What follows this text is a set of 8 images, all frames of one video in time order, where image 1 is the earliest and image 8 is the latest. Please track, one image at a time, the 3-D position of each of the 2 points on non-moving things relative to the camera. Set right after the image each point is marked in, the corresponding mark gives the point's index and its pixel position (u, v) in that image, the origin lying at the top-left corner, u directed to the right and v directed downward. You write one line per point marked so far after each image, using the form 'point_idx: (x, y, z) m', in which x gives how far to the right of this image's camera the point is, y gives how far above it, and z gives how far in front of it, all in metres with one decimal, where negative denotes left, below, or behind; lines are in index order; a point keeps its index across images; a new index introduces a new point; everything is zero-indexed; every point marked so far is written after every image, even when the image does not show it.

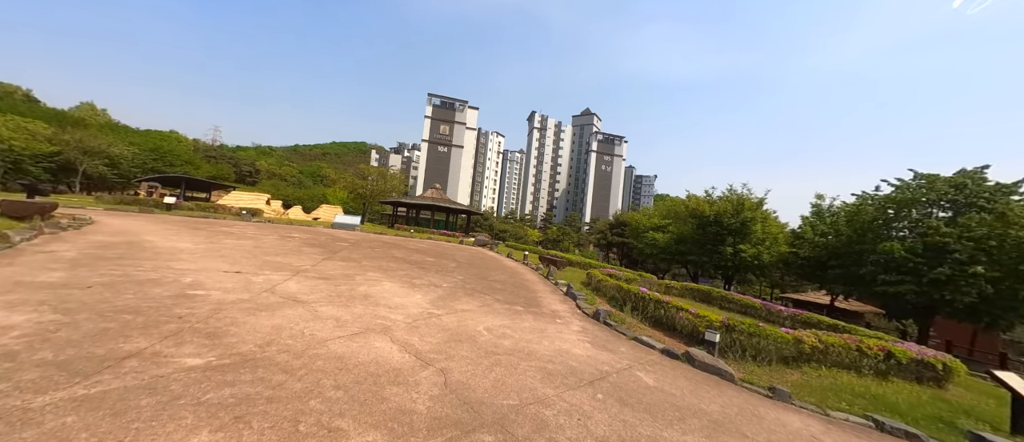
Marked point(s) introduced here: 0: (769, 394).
0: (+3.6, -2.5, +5.5) m
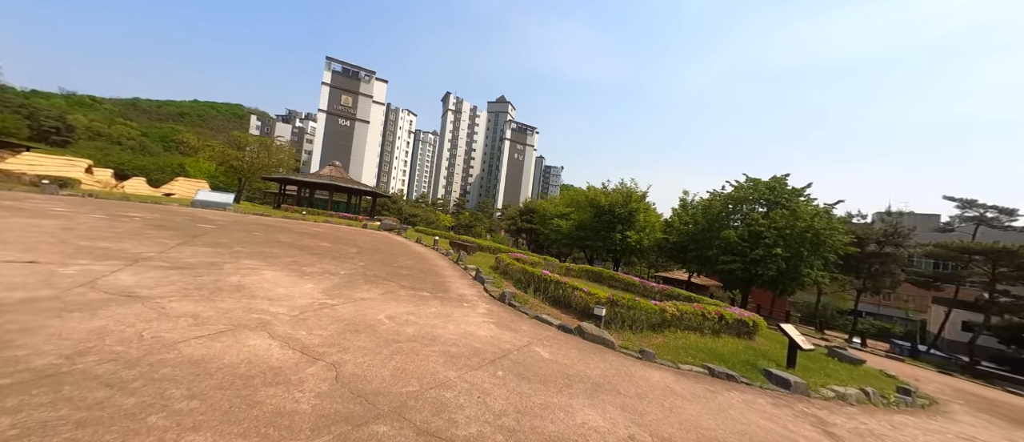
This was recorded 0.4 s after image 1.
0: (+2.1, -2.3, +6.2) m
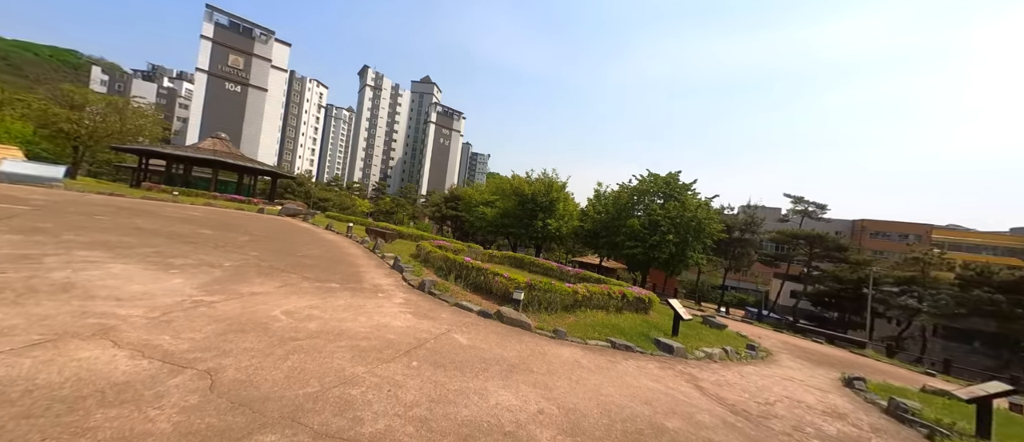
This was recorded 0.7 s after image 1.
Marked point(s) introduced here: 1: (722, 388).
0: (+0.7, -2.1, +6.6) m
1: (+4.1, -3.2, +7.0) m
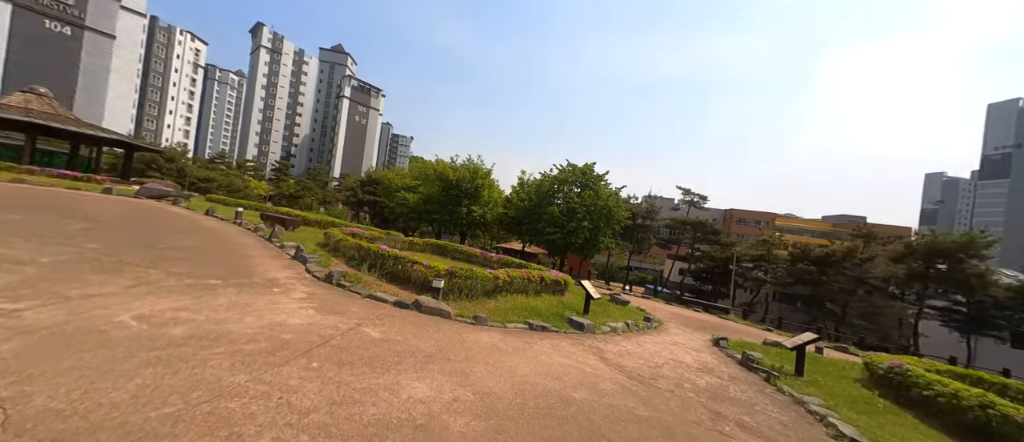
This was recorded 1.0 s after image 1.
0: (-0.7, -1.9, +6.6) m
1: (+2.4, -2.9, +7.7) m
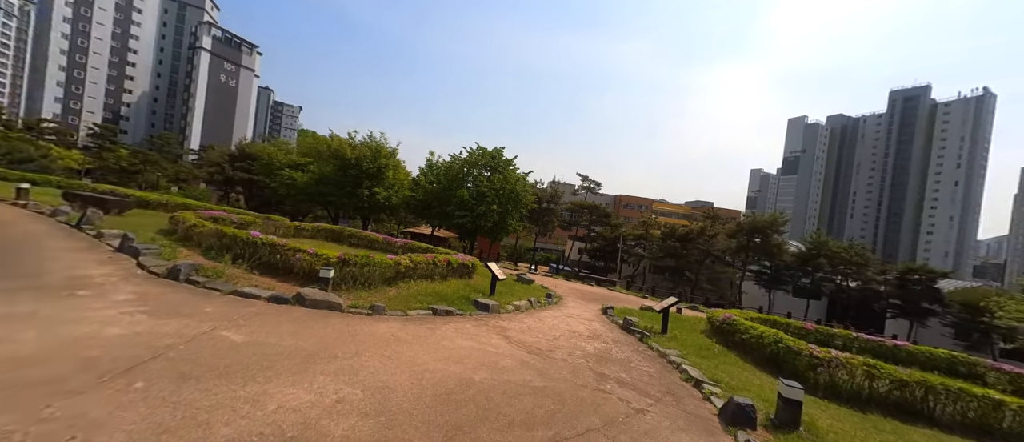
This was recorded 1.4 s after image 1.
0: (-2.5, -1.6, +6.2) m
1: (+0.3, -2.6, +8.1) m
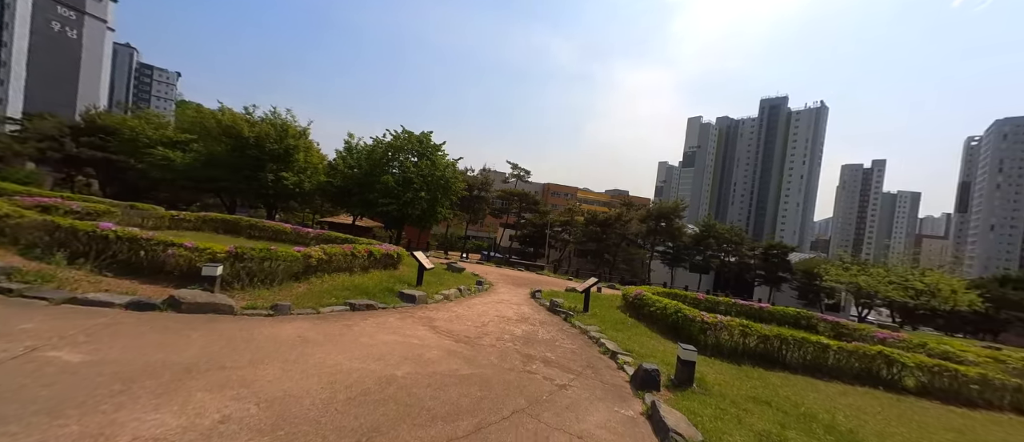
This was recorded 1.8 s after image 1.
0: (-3.7, -1.4, +5.5) m
1: (-1.3, -2.3, +8.0) m
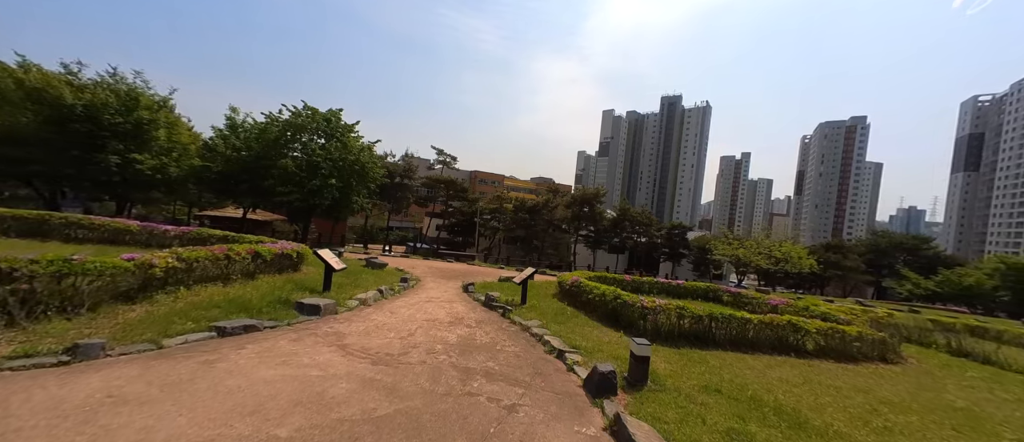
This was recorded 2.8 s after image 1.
0: (-4.4, -1.3, +3.5) m
1: (-2.7, -2.1, +6.5) m
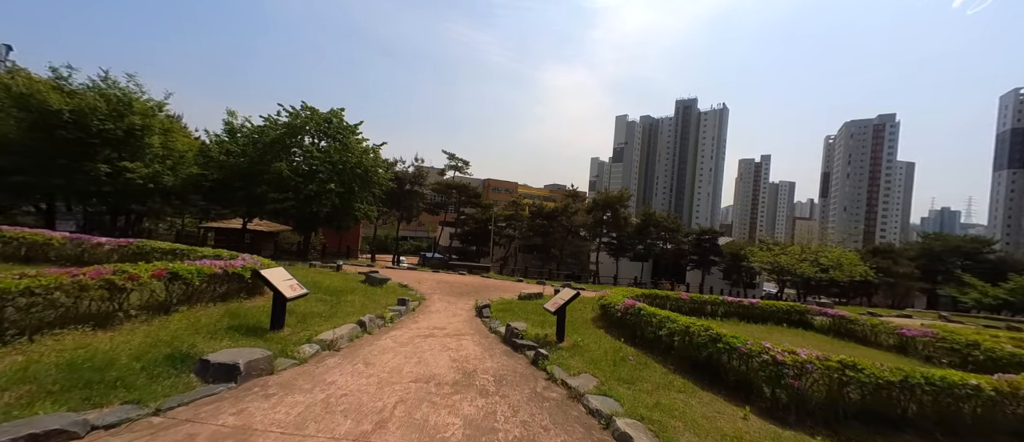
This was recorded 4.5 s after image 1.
0: (-4.0, -1.3, +0.6) m
1: (-2.1, -2.1, +3.5) m
